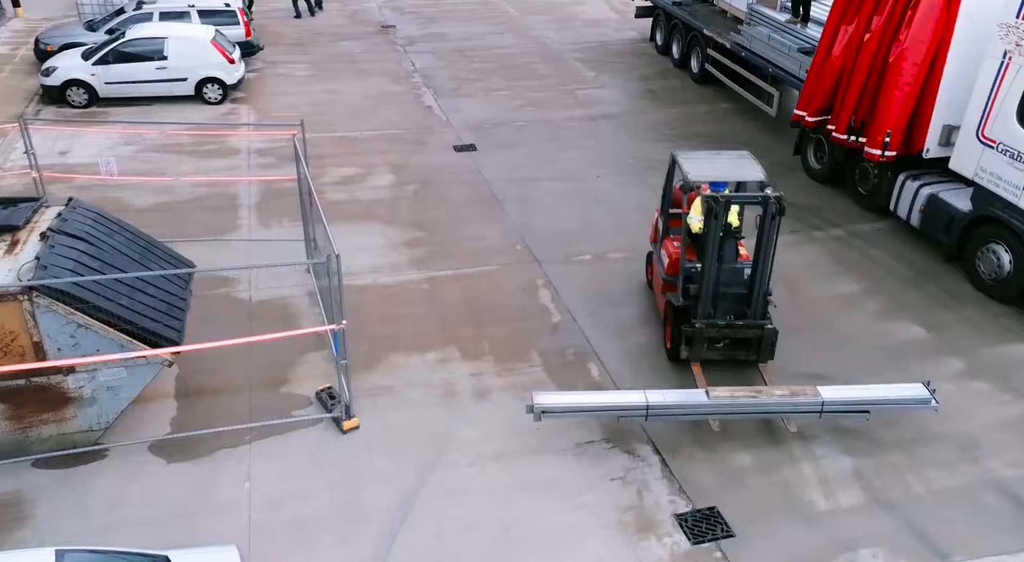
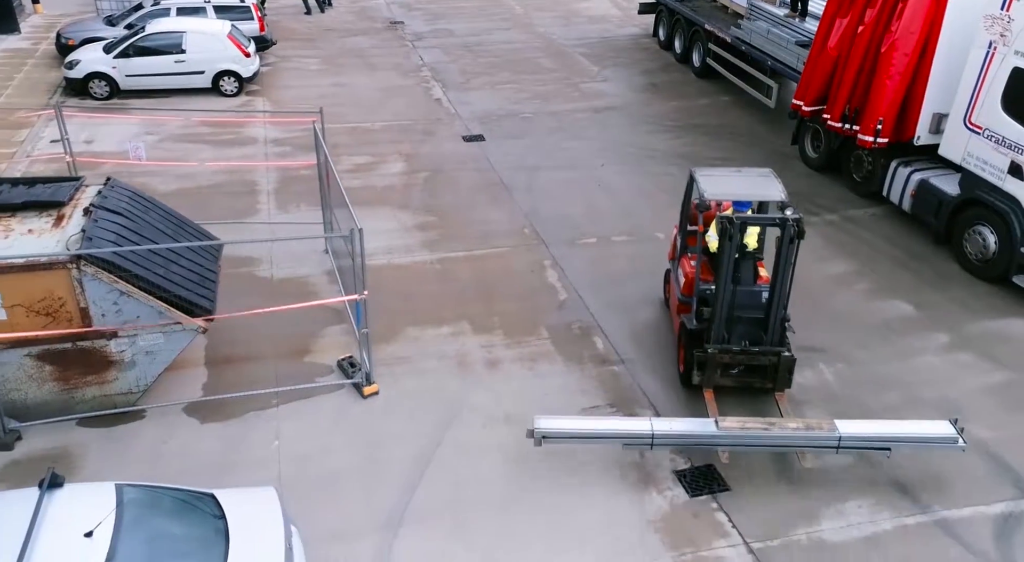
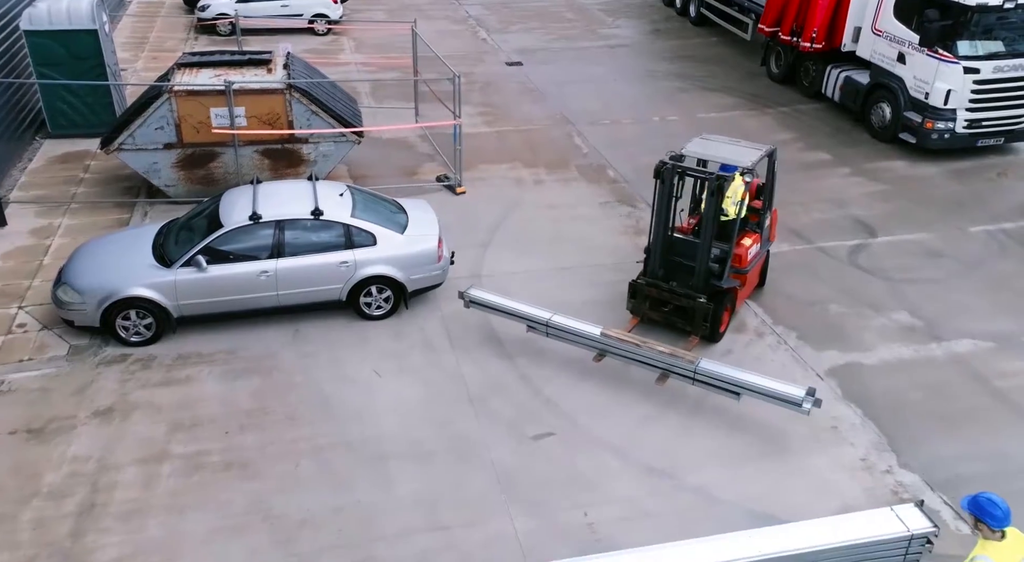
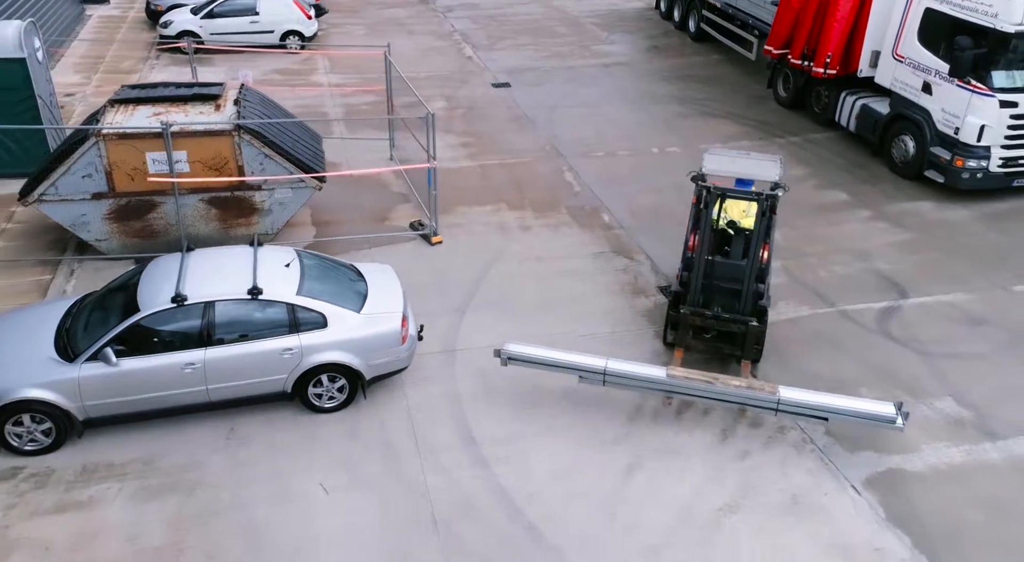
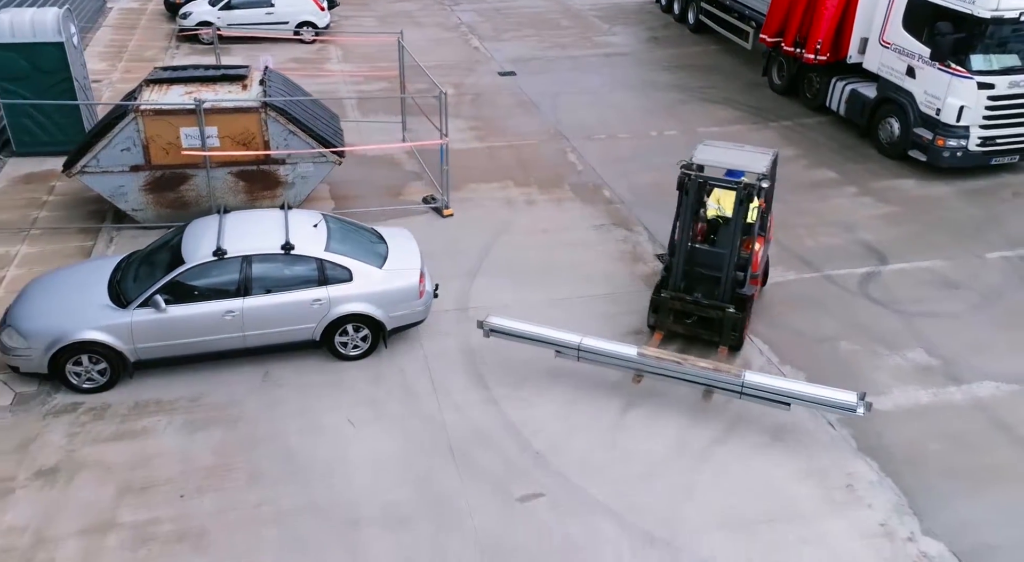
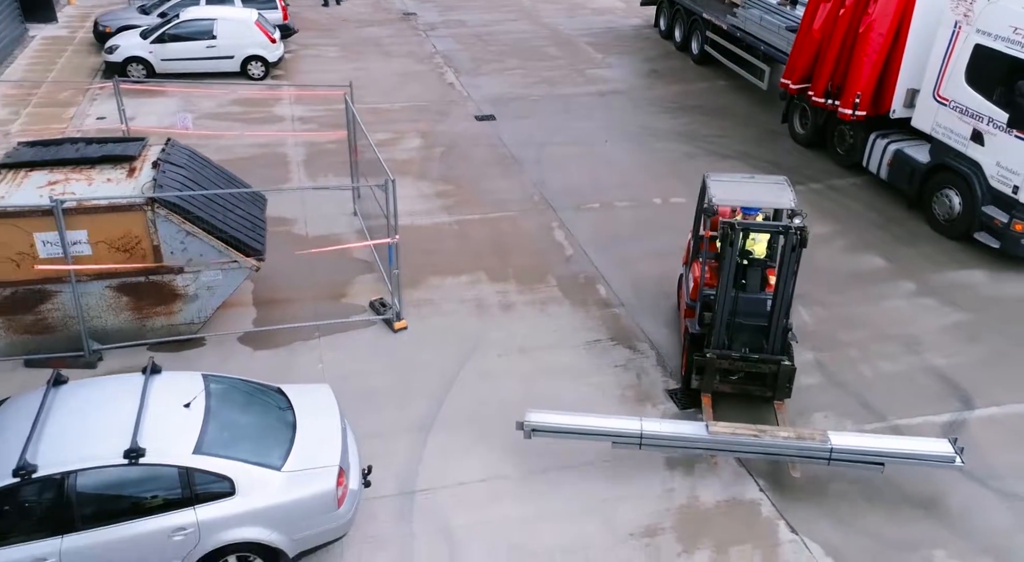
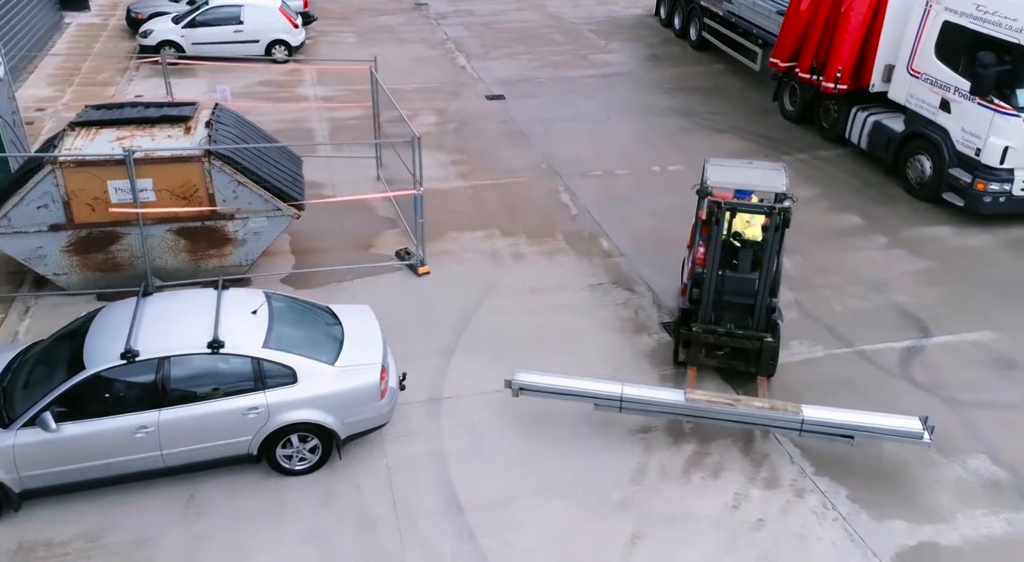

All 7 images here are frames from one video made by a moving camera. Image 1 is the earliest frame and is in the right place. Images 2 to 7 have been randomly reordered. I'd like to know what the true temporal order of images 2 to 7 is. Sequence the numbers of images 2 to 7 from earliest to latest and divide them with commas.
2, 6, 7, 4, 5, 3
